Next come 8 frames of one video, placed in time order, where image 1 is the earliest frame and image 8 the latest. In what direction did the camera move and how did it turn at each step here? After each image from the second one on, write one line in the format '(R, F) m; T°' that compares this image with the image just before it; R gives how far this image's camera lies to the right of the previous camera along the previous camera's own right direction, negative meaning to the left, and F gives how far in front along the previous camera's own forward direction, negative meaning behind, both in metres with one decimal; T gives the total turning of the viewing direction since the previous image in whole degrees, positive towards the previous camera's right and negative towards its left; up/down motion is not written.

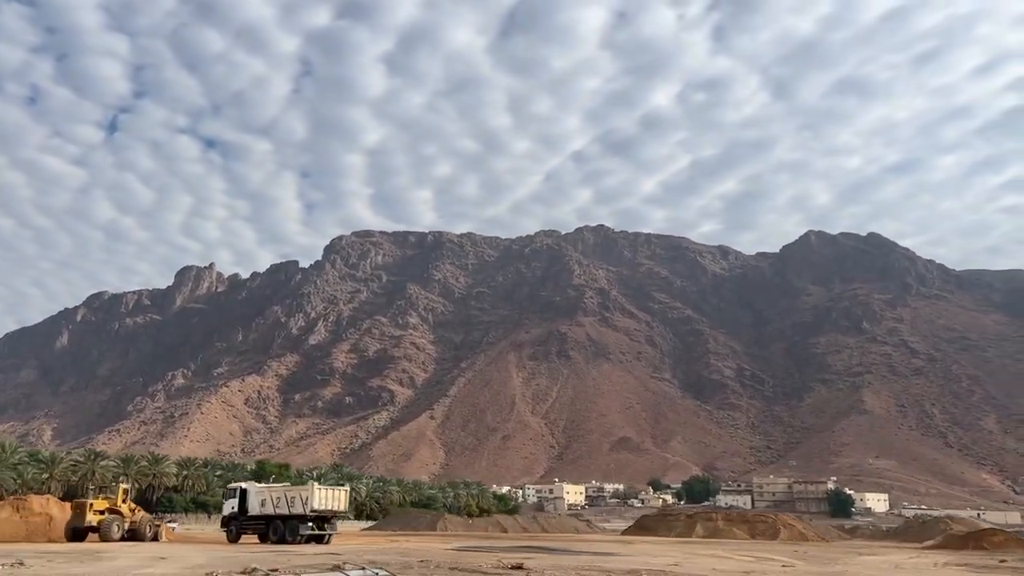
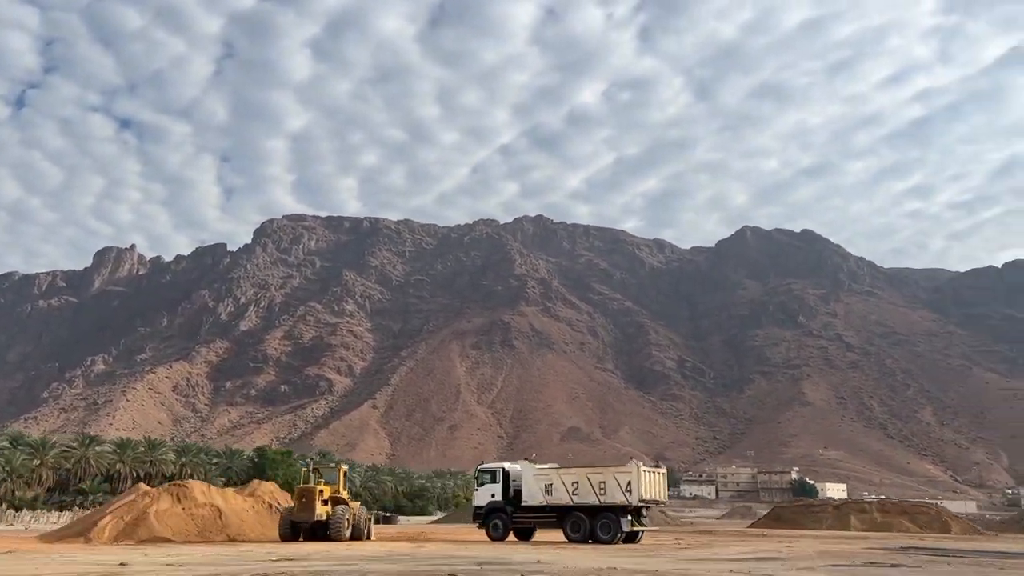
(-4.7, +3.0) m; +5°
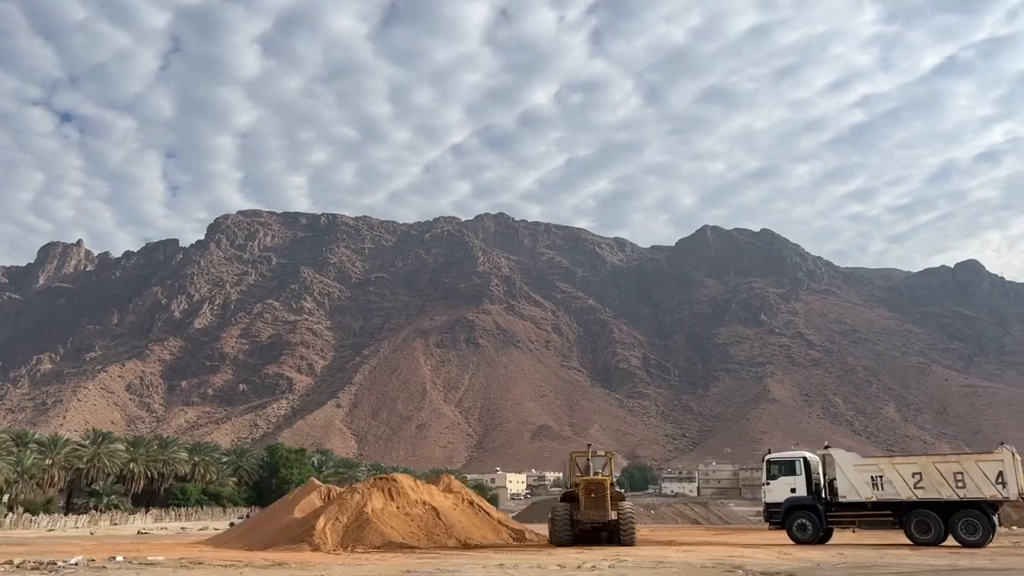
(-3.3, +1.8) m; +3°
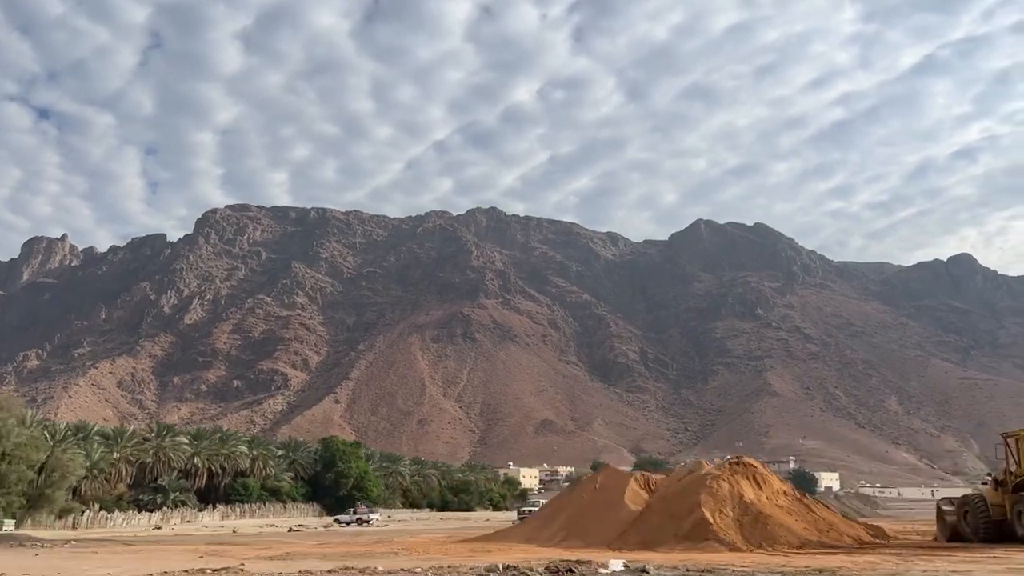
(-3.4, +1.6) m; +1°
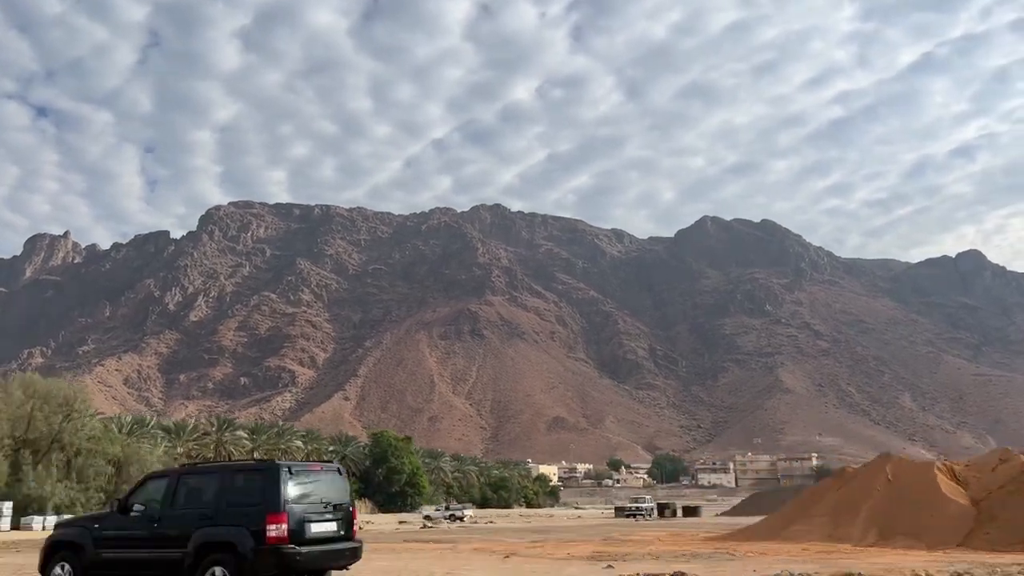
(-2.3, +1.1) m; 0°
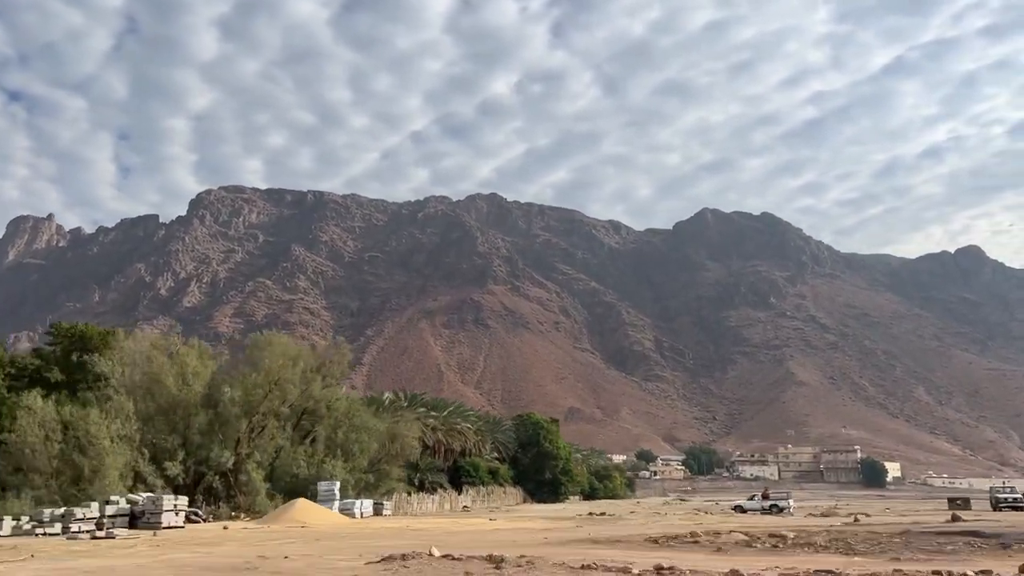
(-6.7, +3.1) m; +2°
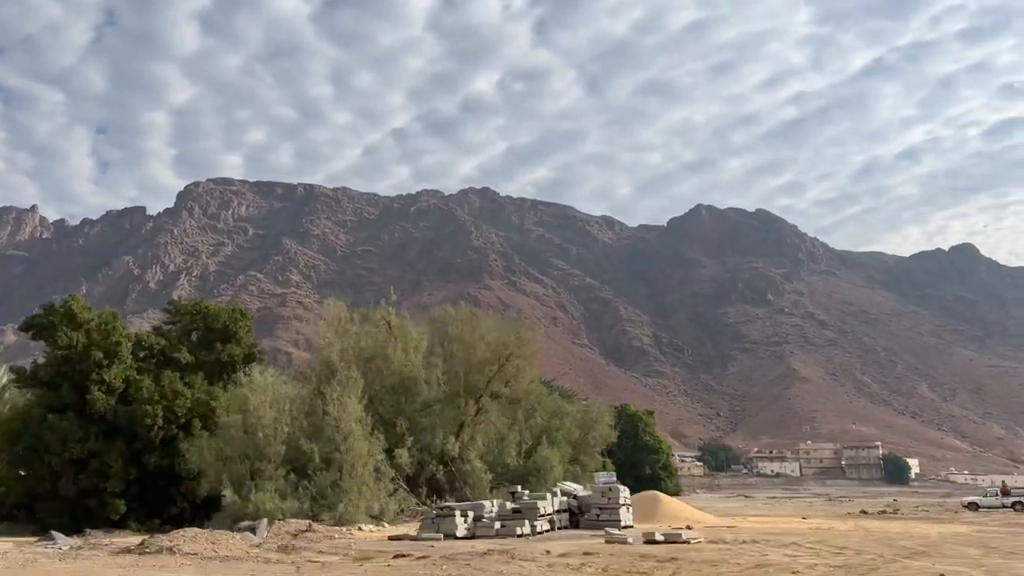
(-3.9, +1.9) m; +1°
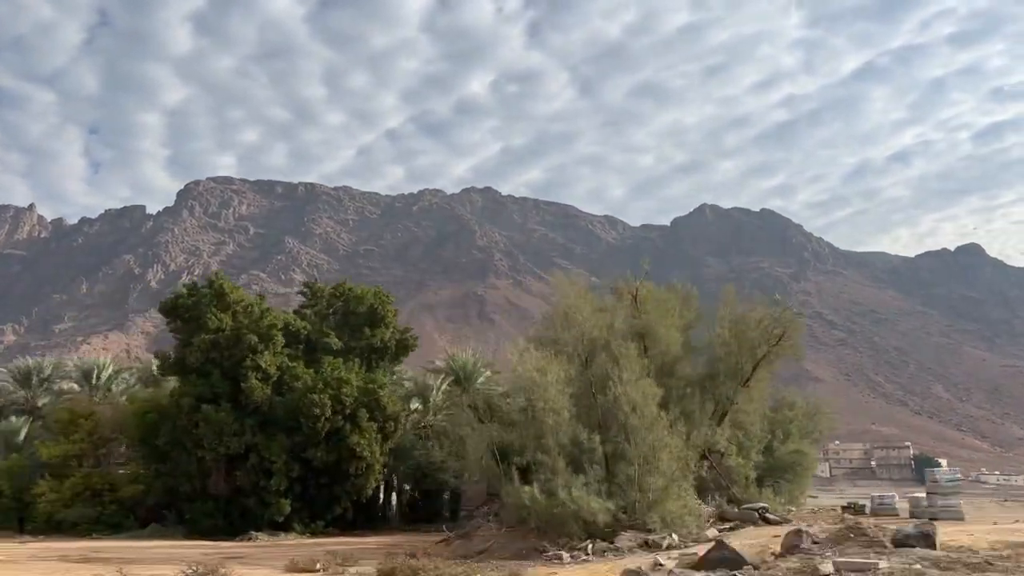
(-3.3, +1.5) m; 0°
